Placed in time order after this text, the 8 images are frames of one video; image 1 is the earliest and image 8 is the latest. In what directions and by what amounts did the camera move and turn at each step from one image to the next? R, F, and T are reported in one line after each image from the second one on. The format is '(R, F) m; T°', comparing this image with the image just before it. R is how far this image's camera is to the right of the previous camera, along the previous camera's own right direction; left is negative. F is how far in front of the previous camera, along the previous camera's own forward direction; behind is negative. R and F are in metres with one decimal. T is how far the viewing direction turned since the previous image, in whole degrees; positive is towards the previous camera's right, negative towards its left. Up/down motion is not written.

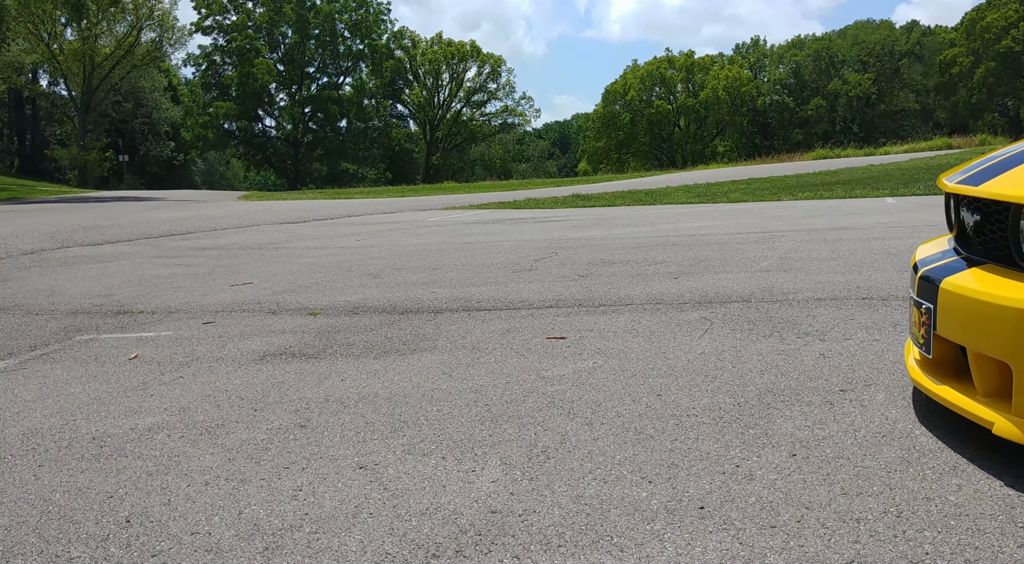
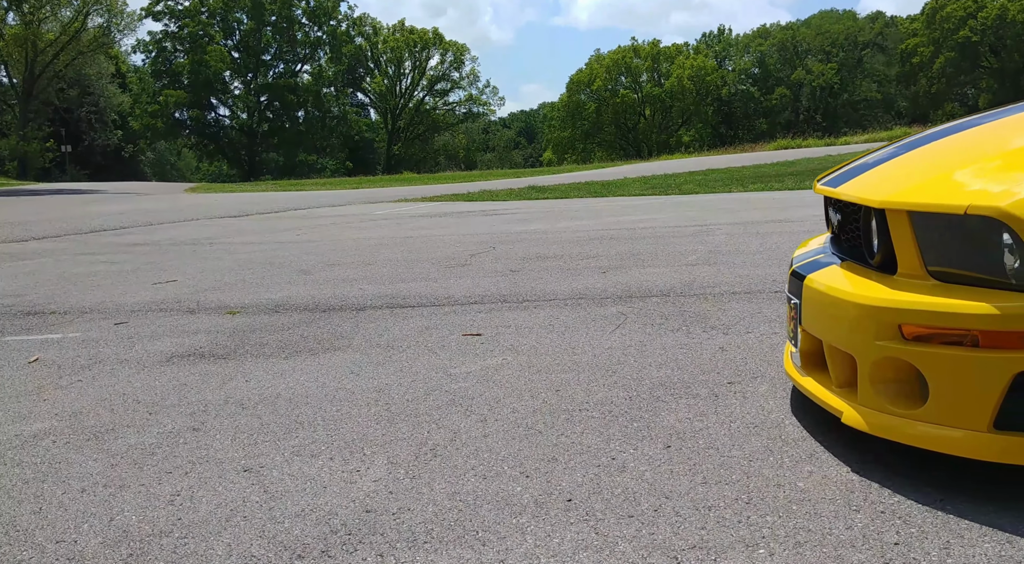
(+0.2, -0.1) m; +4°
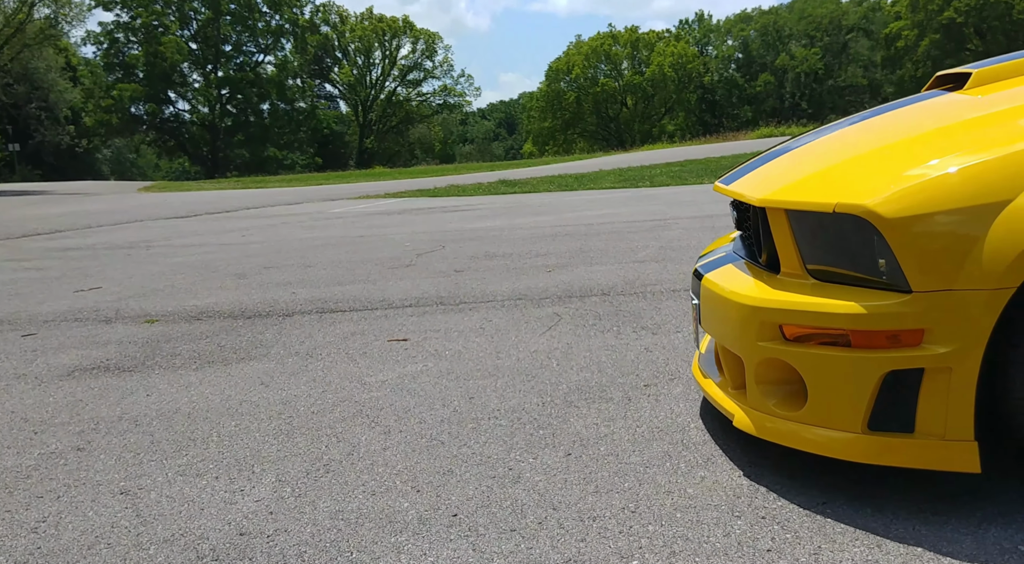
(+0.2, +0.1) m; +3°
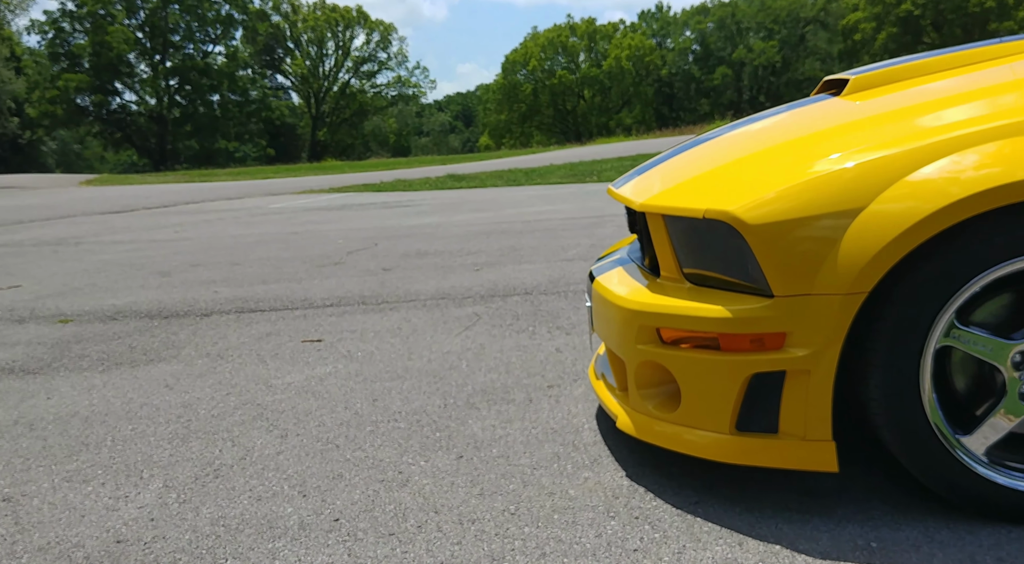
(+0.2, 0.0) m; +4°
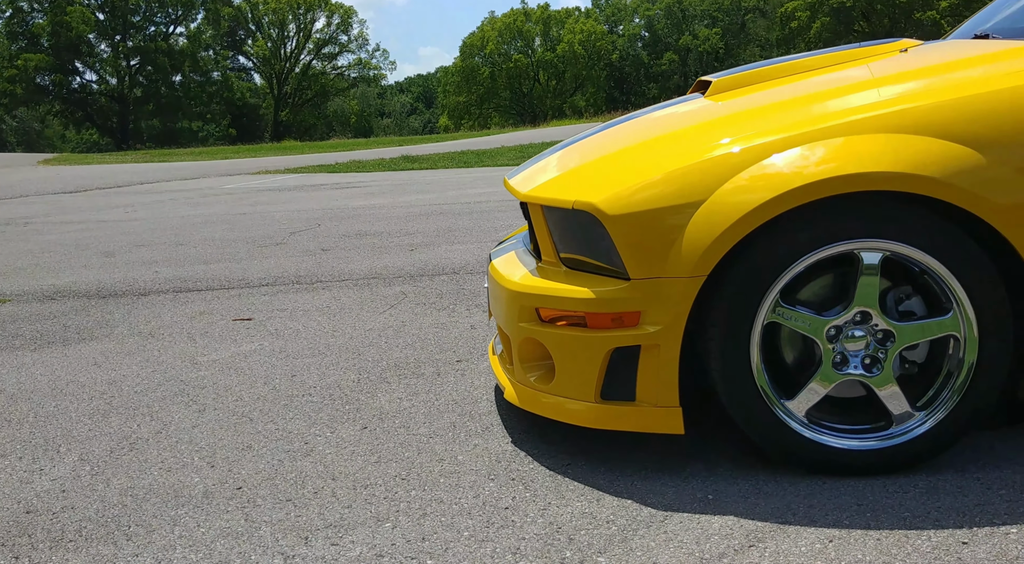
(+0.3, -0.3) m; +3°
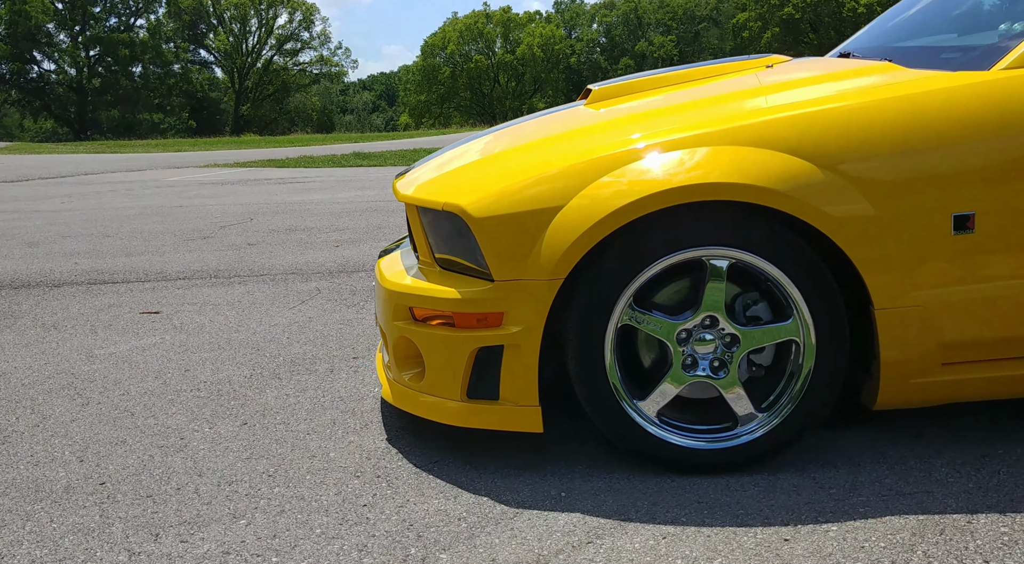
(+0.3, -0.1) m; +3°
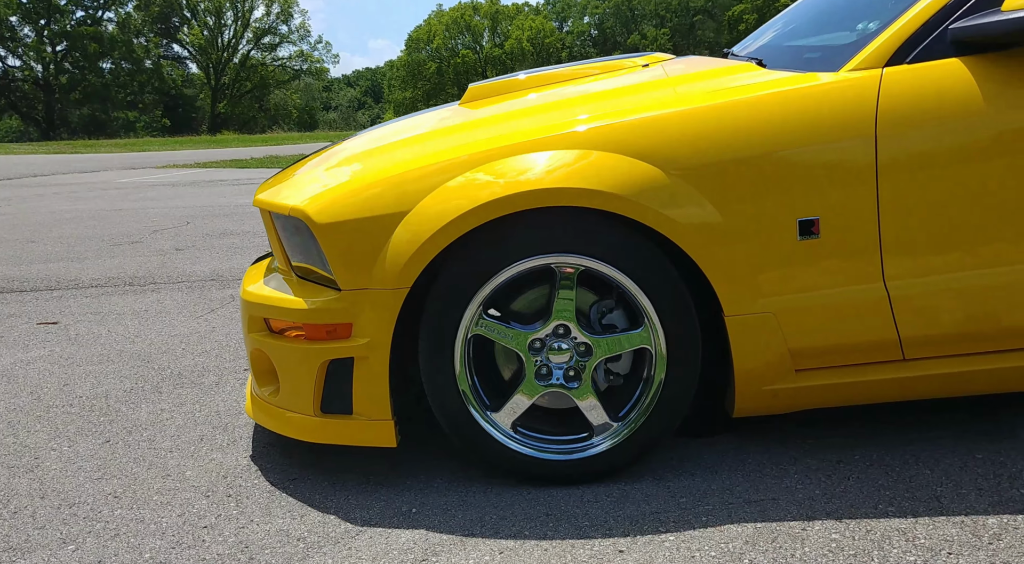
(+0.4, +0.1) m; +2°
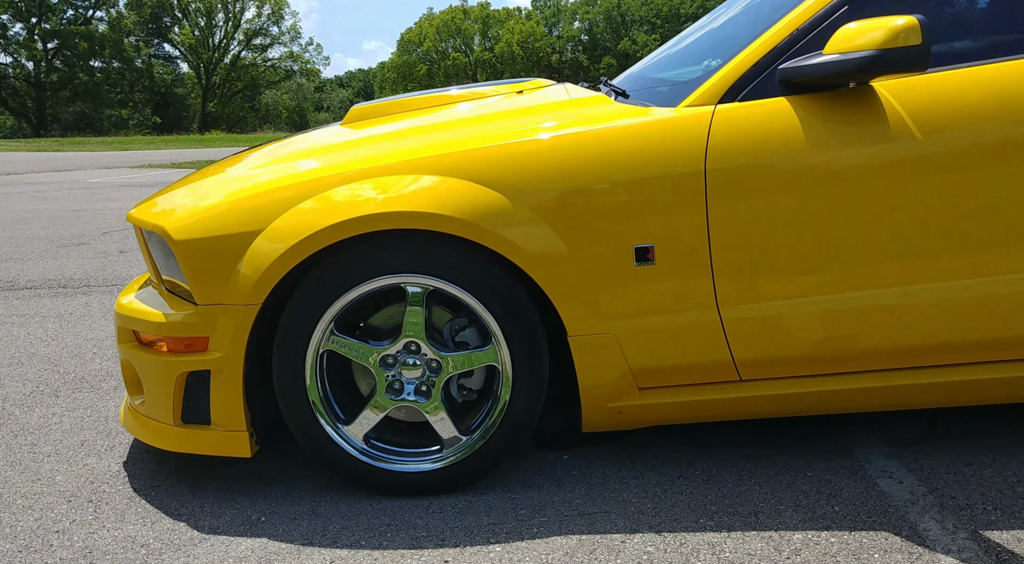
(+0.4, -0.1) m; +1°
